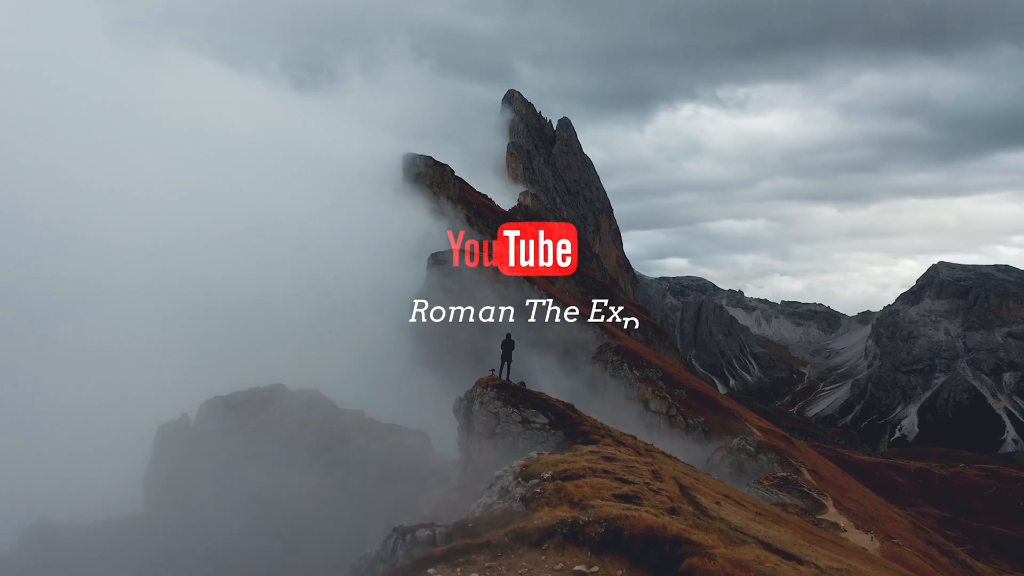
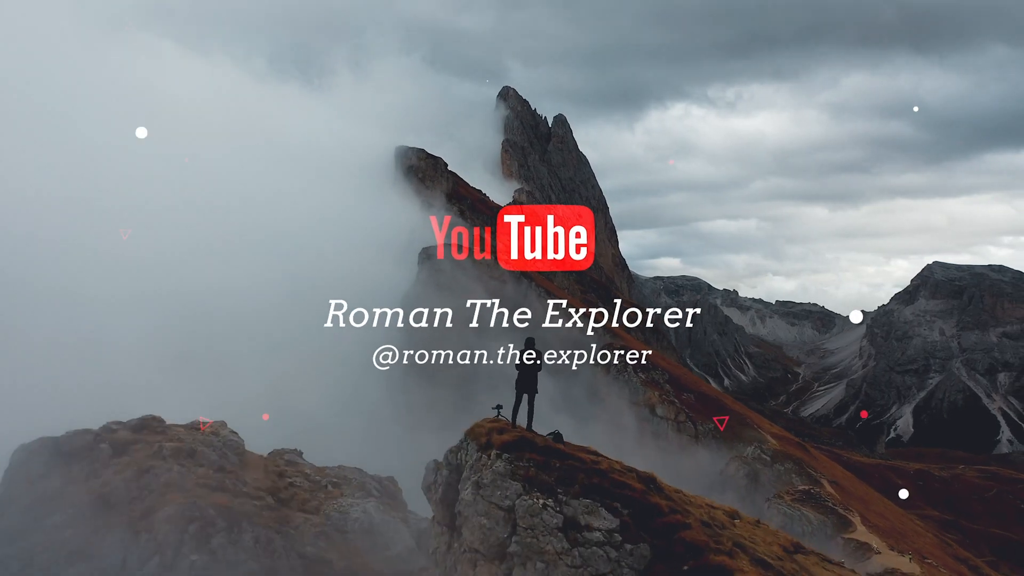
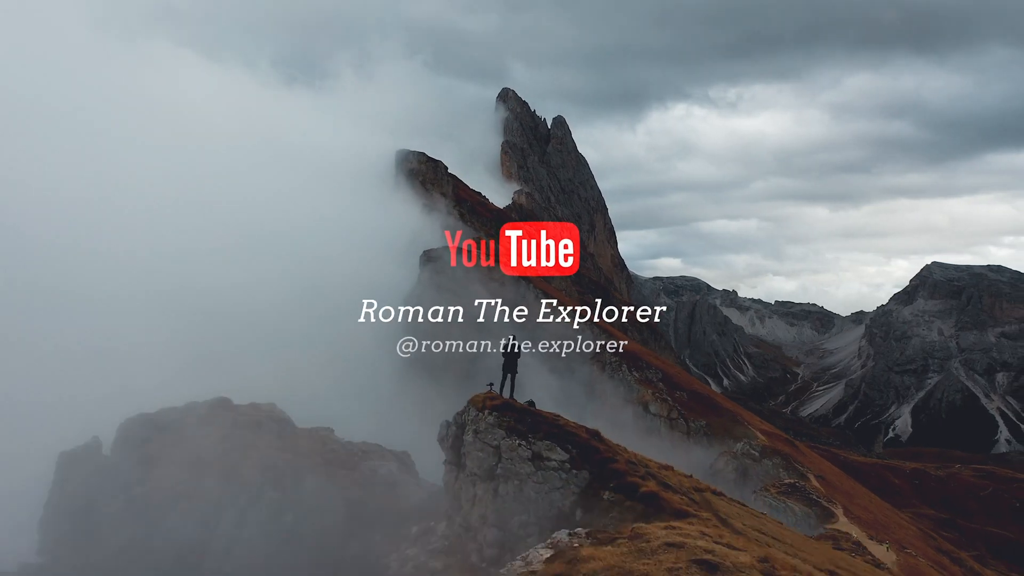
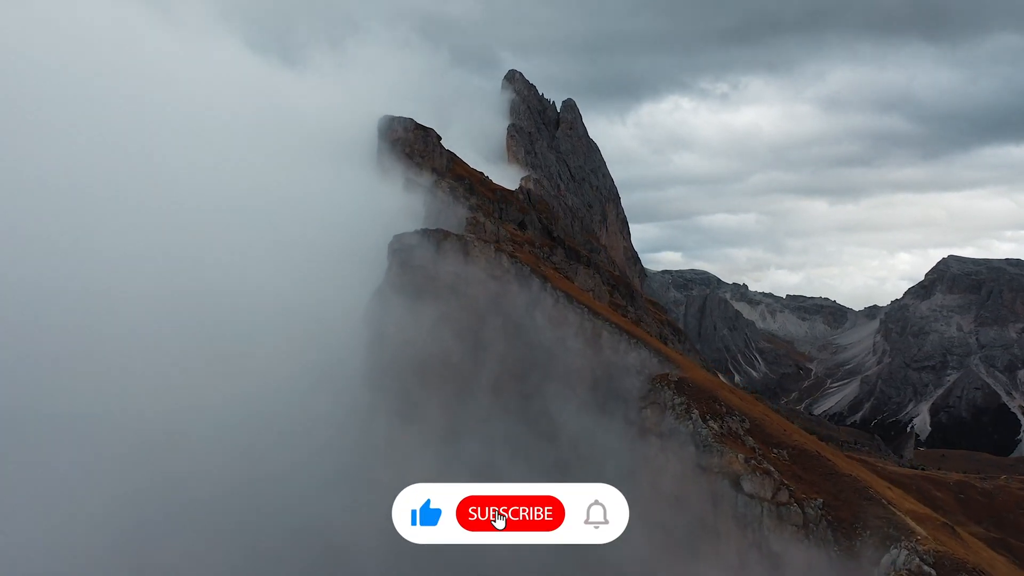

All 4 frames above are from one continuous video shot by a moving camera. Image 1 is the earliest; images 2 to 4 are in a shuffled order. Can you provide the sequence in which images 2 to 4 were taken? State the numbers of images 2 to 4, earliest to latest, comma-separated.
3, 2, 4
